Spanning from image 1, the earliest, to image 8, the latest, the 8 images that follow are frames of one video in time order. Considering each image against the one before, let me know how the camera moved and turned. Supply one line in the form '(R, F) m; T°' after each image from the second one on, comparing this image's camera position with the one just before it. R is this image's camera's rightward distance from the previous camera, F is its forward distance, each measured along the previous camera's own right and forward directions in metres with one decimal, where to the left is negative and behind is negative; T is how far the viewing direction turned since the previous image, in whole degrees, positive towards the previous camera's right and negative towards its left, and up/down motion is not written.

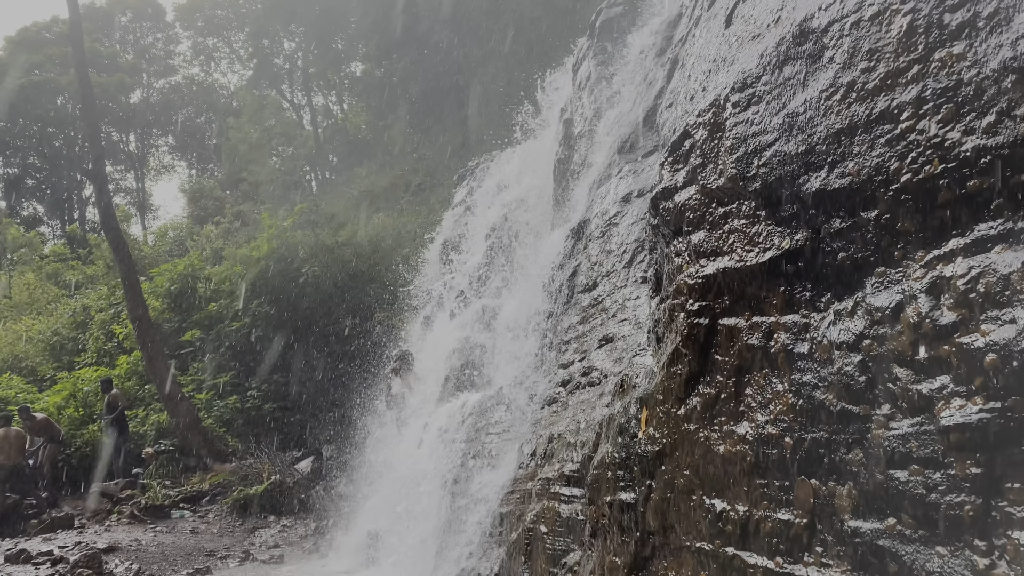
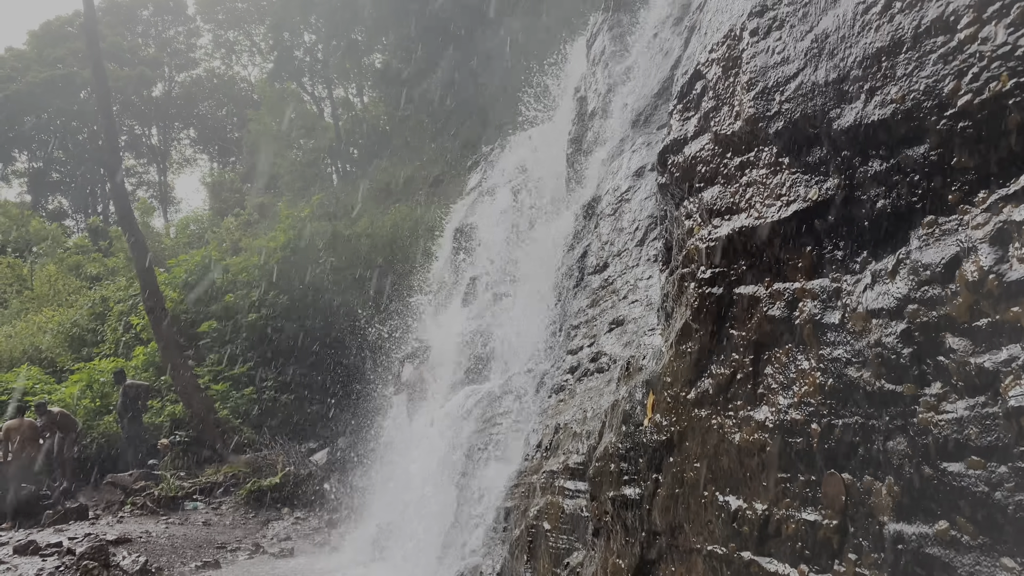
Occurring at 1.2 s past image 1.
(+0.1, +0.4) m; -1°
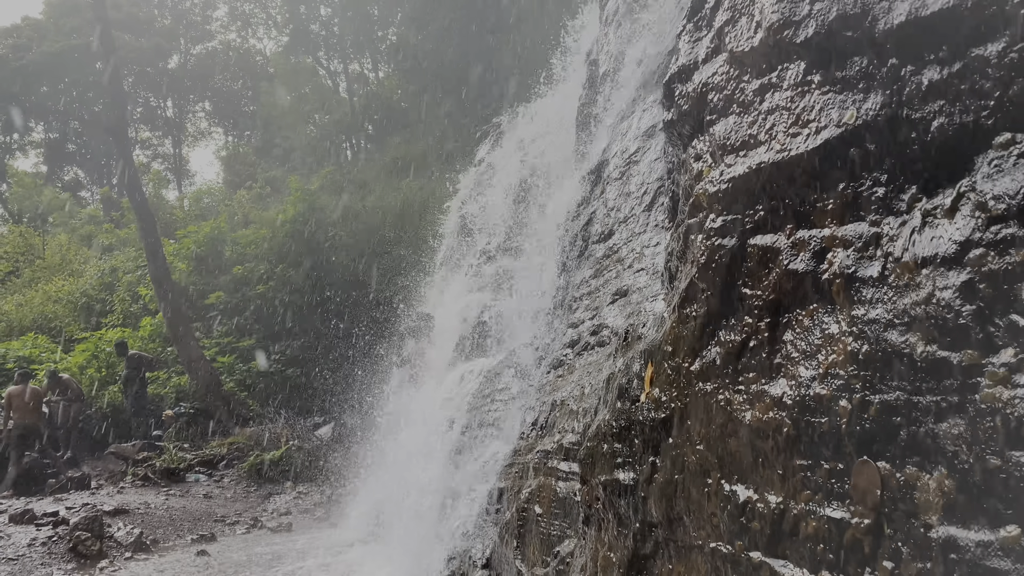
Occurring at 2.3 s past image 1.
(+0.1, +0.4) m; -1°
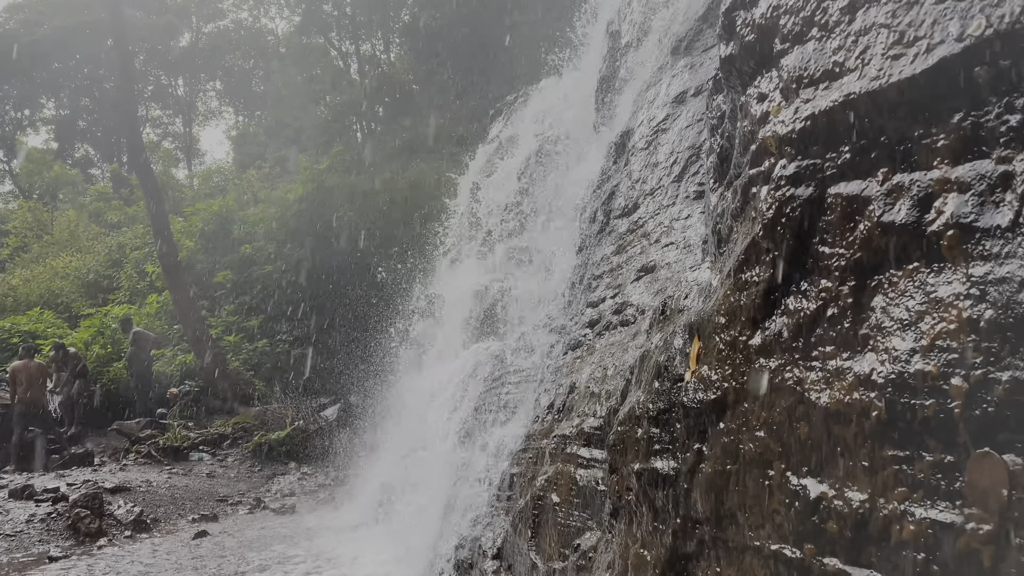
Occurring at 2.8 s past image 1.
(-0.1, +0.3) m; -1°
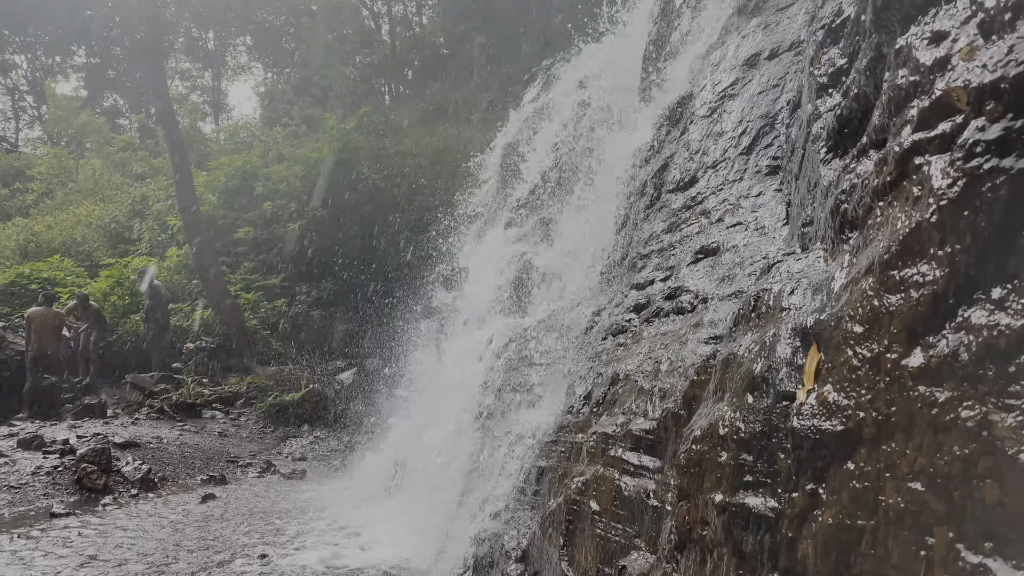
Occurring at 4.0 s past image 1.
(-0.1, +0.5) m; -1°
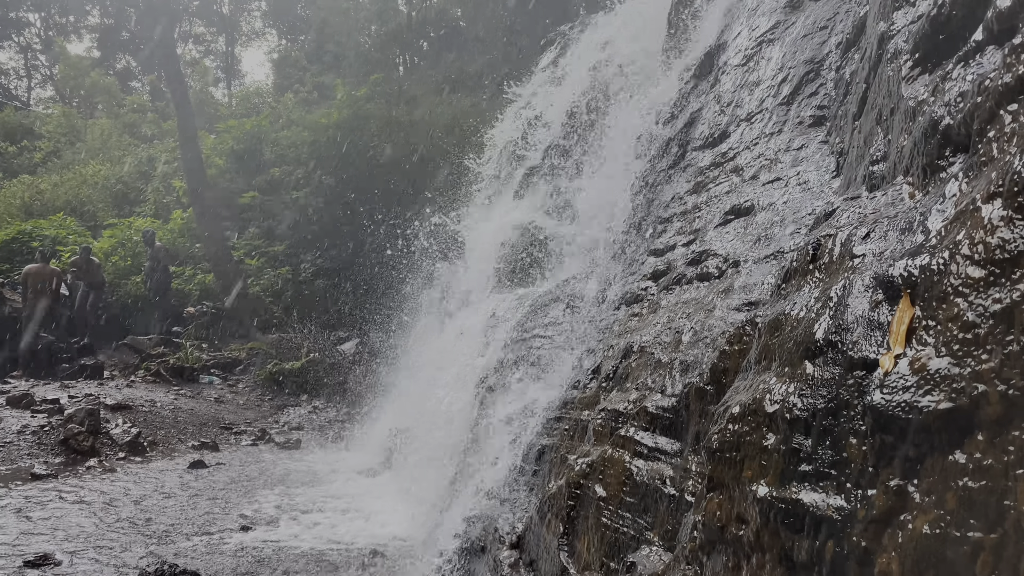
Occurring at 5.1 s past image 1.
(0.0, +0.4) m; -1°
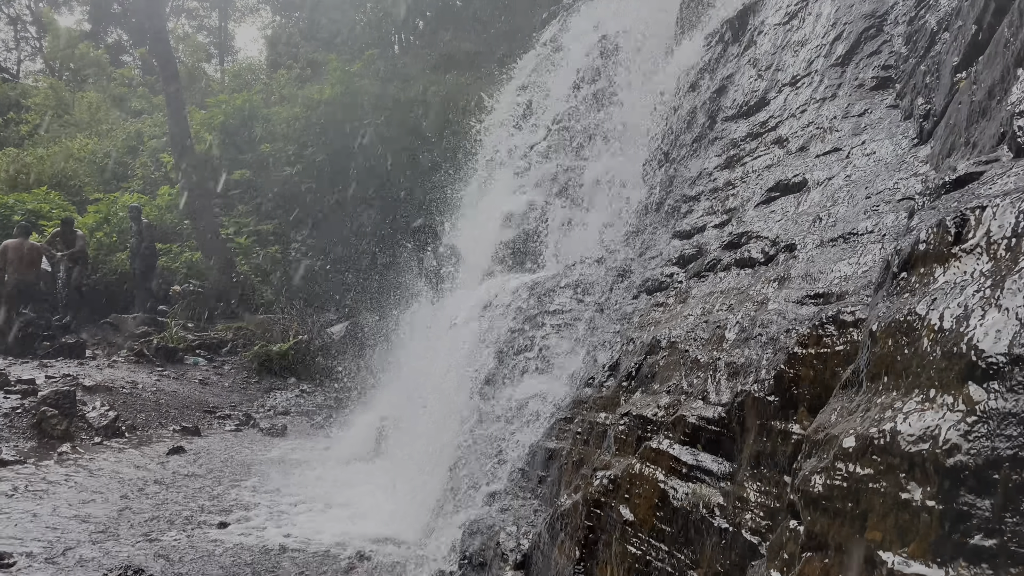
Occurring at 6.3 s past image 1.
(-0.1, +0.5) m; +1°
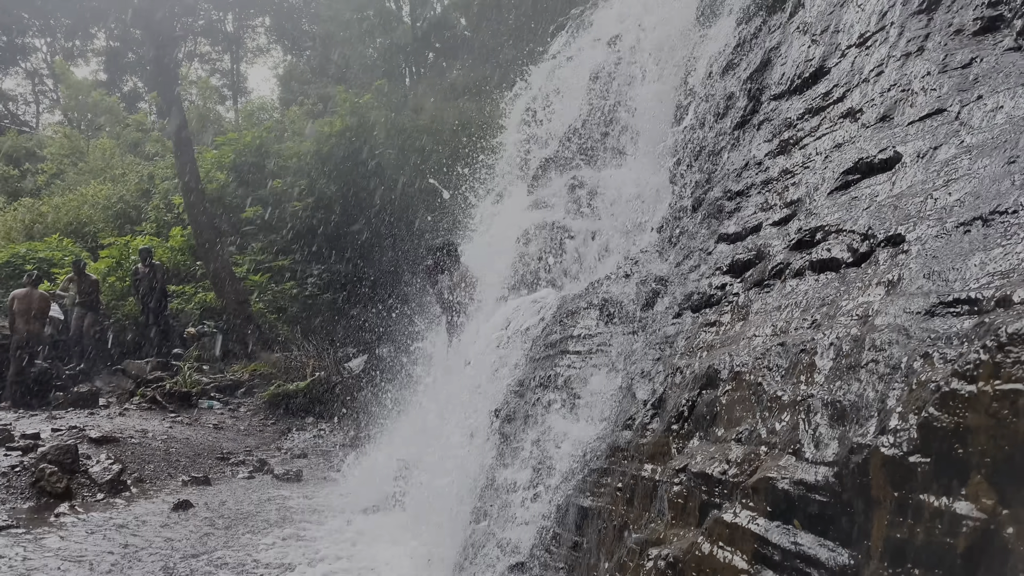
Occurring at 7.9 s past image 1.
(0.0, +0.6) m; -1°
